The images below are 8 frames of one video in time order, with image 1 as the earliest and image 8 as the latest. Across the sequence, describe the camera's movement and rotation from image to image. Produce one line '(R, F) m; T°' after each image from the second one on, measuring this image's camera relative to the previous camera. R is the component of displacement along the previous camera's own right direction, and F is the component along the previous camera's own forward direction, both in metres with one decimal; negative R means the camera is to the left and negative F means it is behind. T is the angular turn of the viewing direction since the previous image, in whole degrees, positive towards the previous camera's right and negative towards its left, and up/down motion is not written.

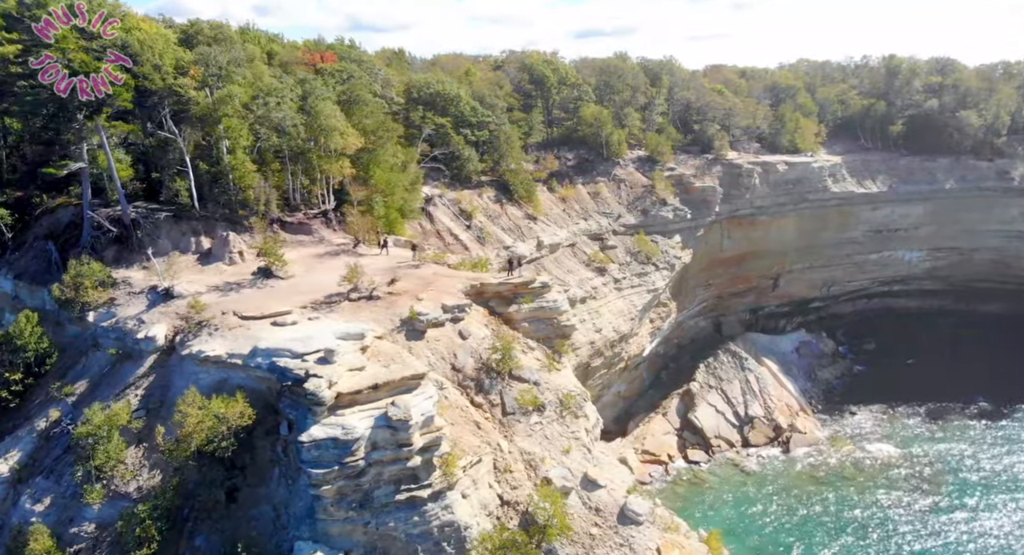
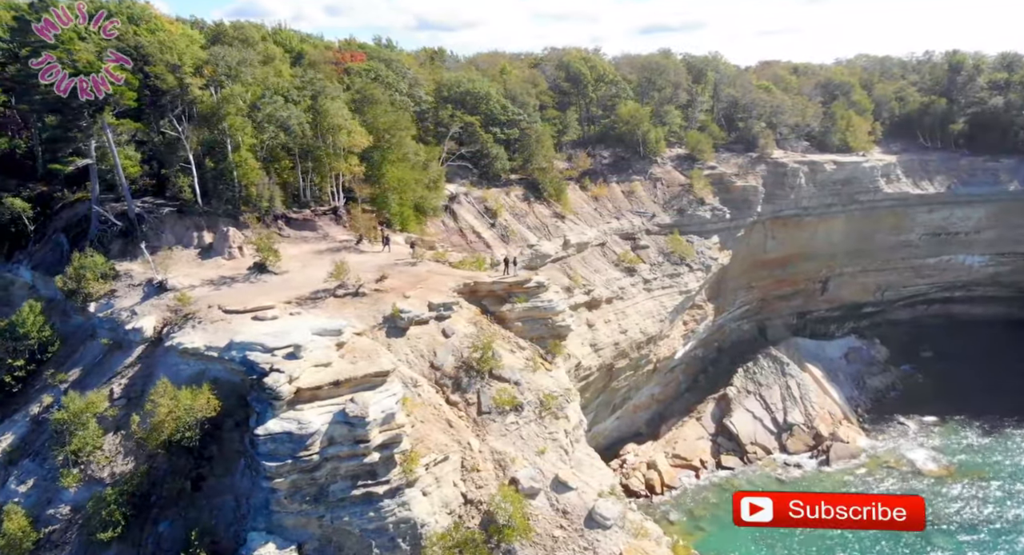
(+2.0, +0.2) m; -4°
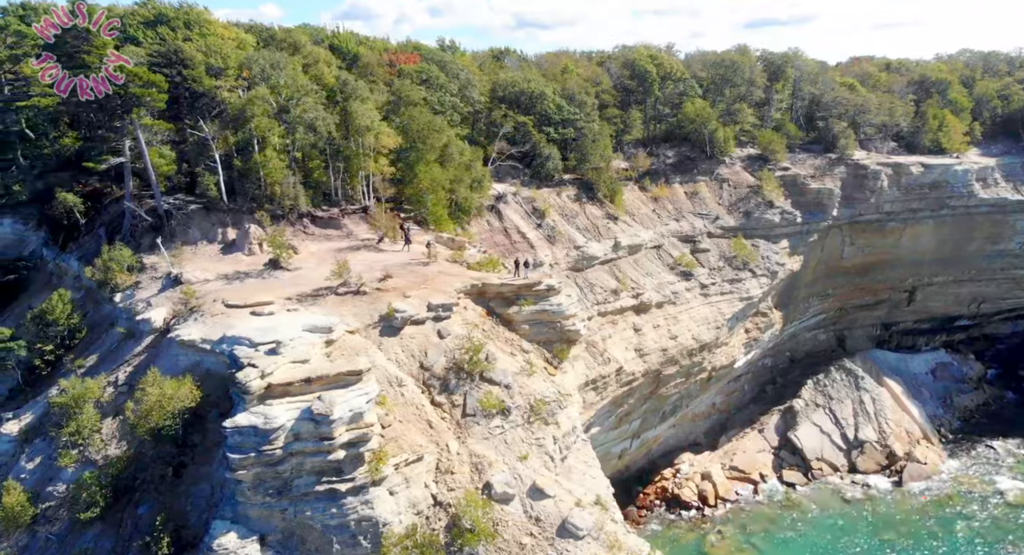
(+2.5, +0.3) m; -7°
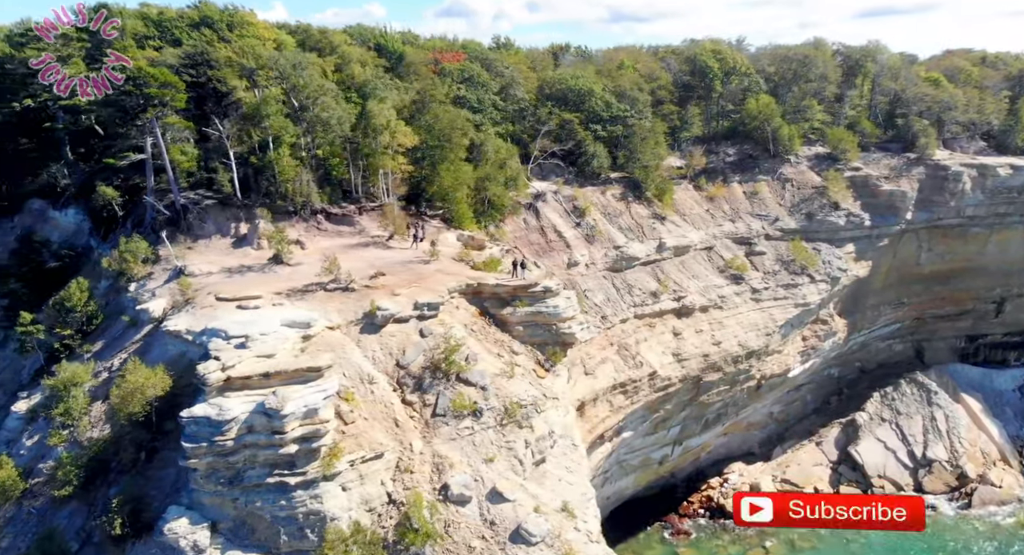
(+2.8, +0.3) m; -7°
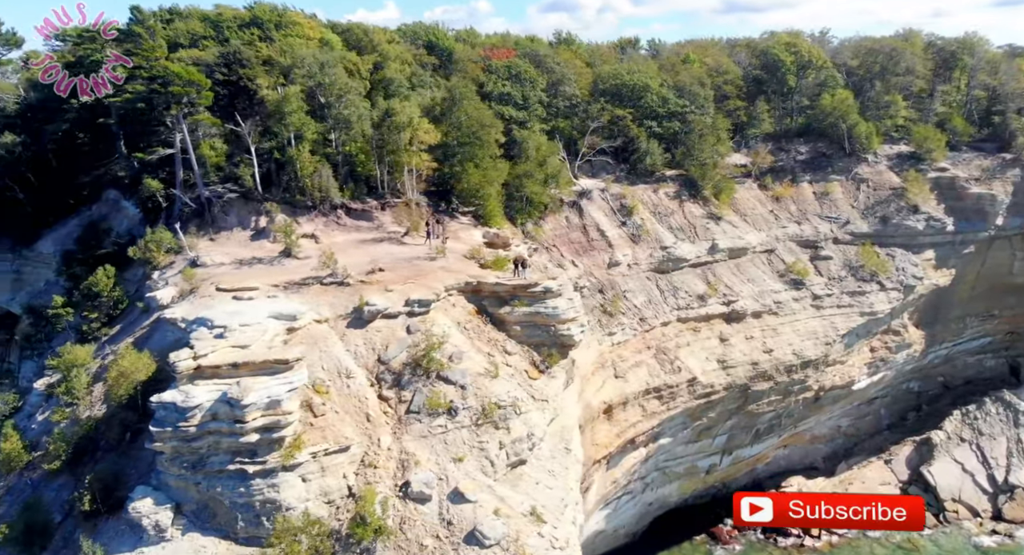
(+2.9, +0.4) m; -7°
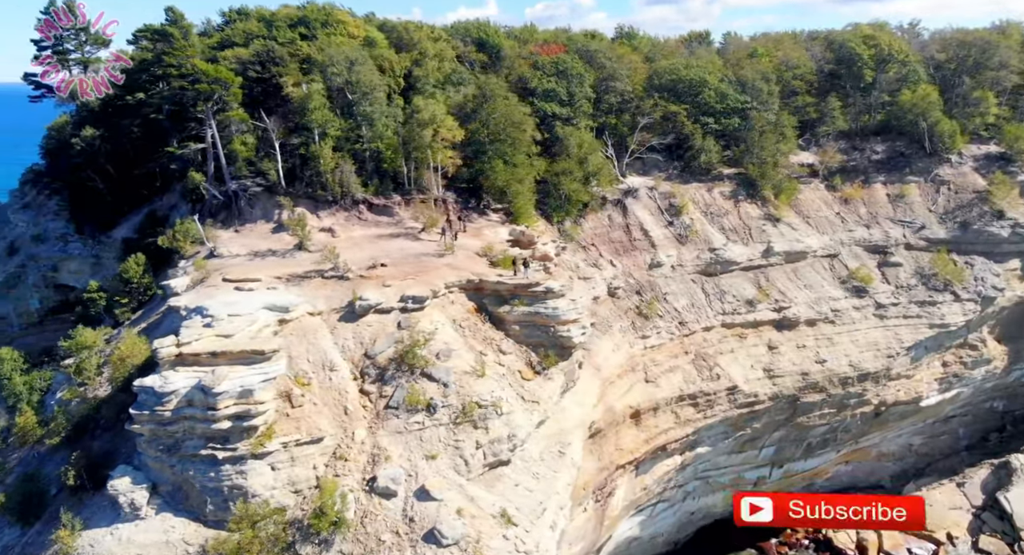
(+2.7, +0.4) m; -7°
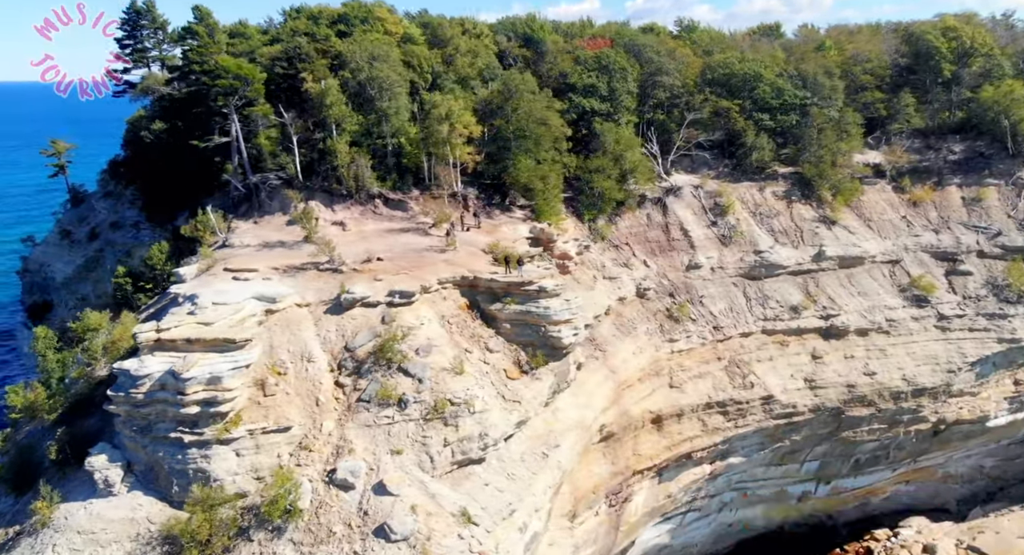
(+2.8, +0.5) m; -7°
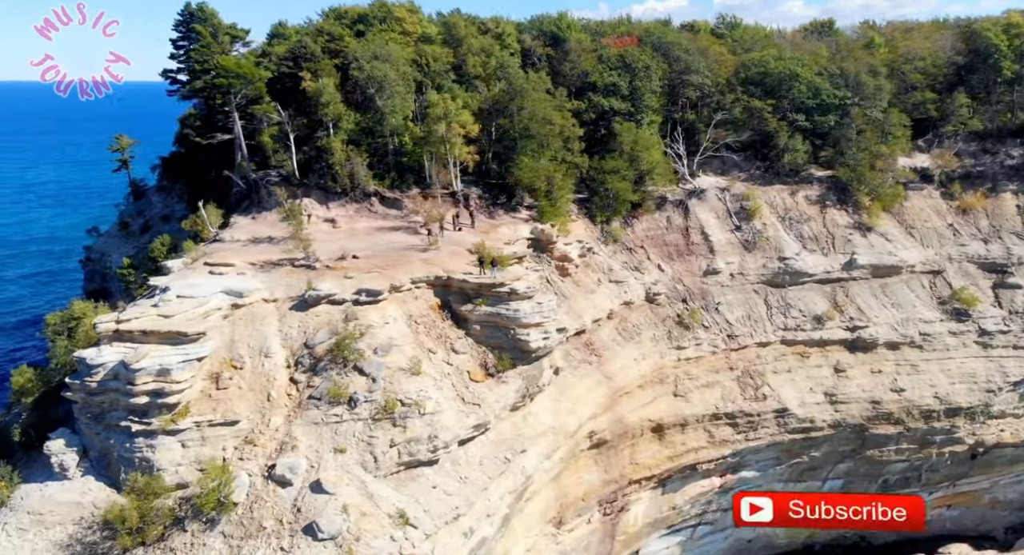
(+2.9, +0.5) m; -5°
